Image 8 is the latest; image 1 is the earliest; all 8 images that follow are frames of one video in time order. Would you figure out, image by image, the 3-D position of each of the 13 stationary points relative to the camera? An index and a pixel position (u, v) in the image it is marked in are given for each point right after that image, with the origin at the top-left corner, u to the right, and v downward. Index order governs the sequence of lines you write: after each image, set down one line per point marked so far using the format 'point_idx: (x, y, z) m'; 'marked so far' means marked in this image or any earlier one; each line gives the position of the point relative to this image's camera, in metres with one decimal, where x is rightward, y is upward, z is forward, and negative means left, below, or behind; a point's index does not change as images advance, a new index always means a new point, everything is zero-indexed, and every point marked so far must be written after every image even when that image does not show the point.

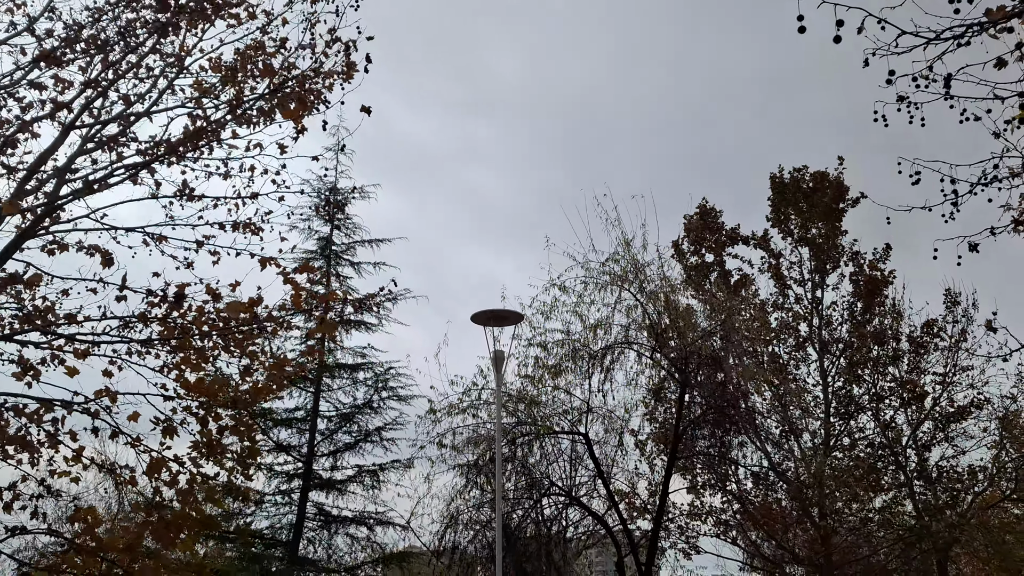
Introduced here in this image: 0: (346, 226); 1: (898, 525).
0: (-3.4, +1.3, +16.7) m
1: (+8.5, -5.2, +18.0) m
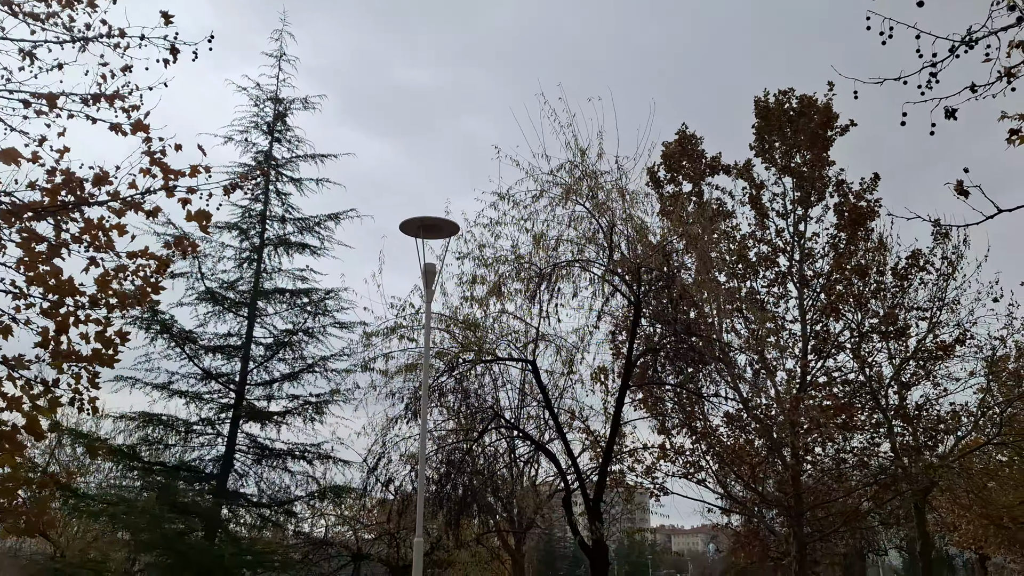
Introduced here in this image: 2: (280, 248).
0: (-4.2, +2.8, +15.4) m
1: (+7.6, -3.8, +17.2) m
2: (-4.2, +0.7, +14.7) m
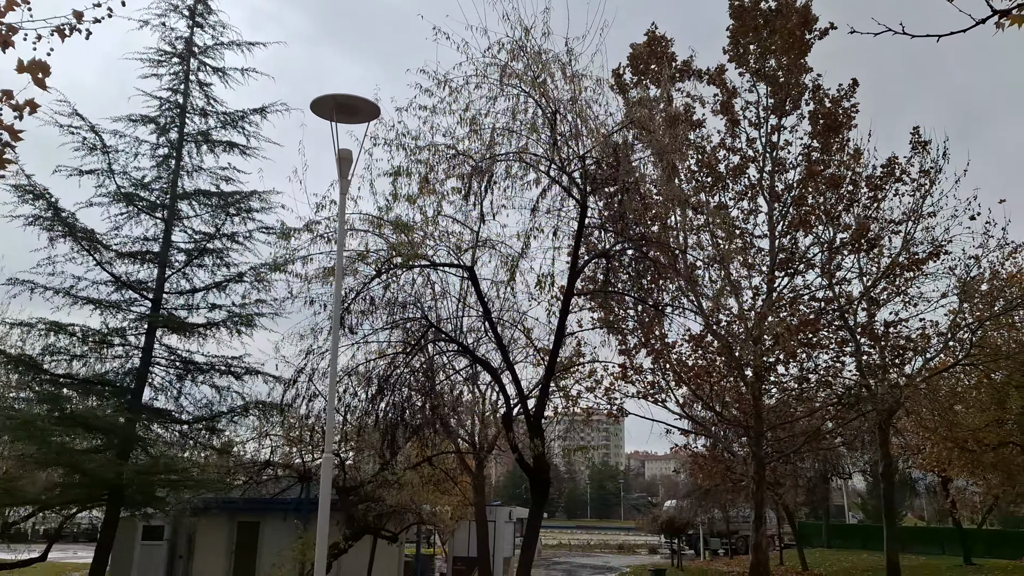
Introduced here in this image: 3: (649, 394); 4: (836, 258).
0: (-5.1, +4.5, +13.9) m
1: (+6.5, -2.0, +16.5) m
2: (-5.1, +2.3, +13.4) m
3: (+2.9, -2.3, +17.6) m
4: (+6.6, +0.6, +16.6) m
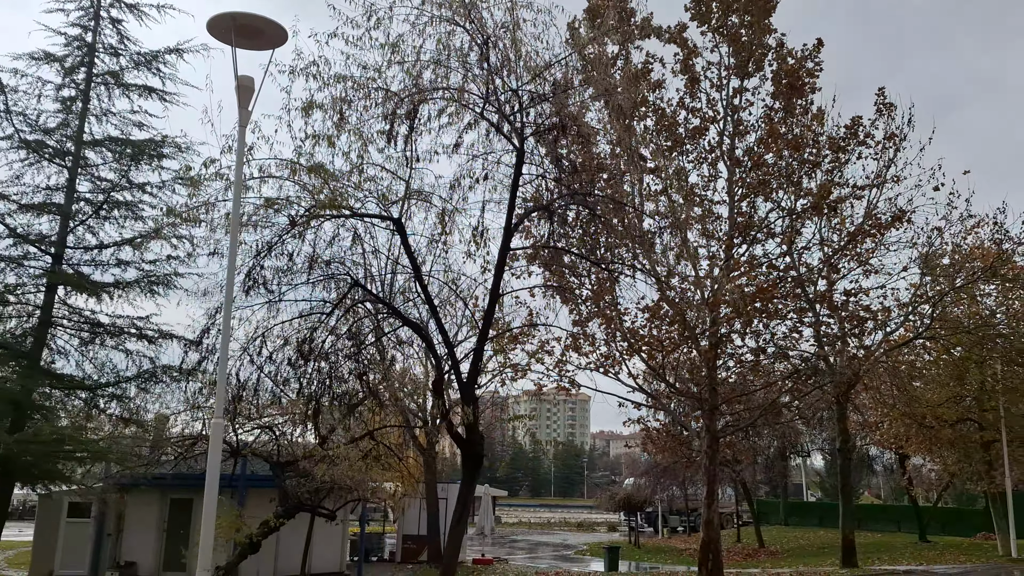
0: (-6.0, +5.1, +12.7) m
1: (+5.5, -1.4, +15.9) m
2: (-6.0, +3.0, +12.2) m
3: (+1.8, -1.6, +16.8) m
4: (+5.5, +1.3, +15.9) m
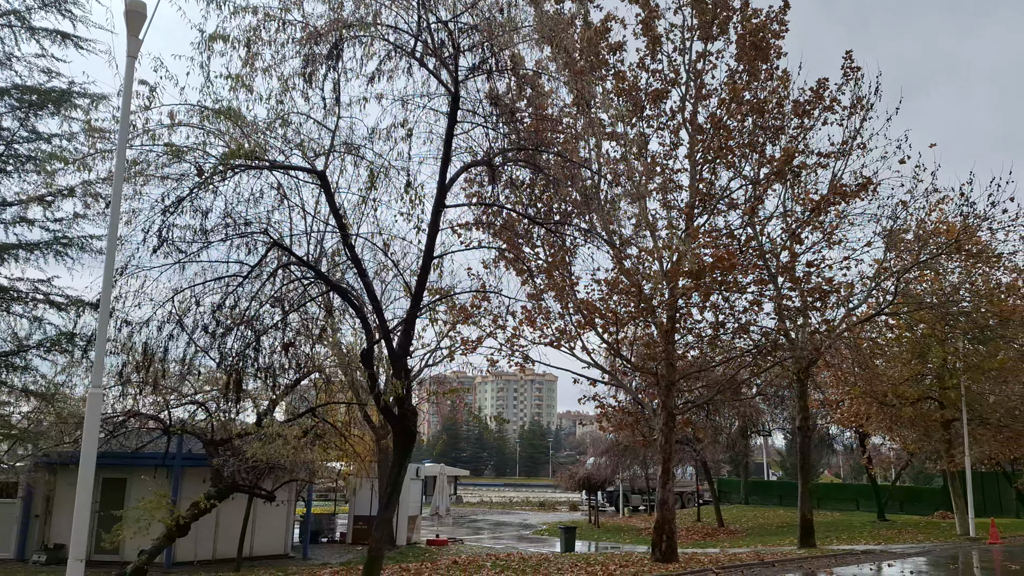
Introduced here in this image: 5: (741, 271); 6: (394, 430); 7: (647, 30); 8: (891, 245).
0: (-6.7, +5.7, +11.5) m
1: (+4.5, -0.9, +15.3) m
2: (-6.7, +3.5, +11.1) m
3: (+0.9, -1.1, +16.1) m
4: (+4.6, +1.8, +15.2) m
5: (+4.2, +0.3, +14.9) m
6: (-1.3, -1.6, +9.0) m
7: (+2.8, +5.3, +16.9) m
8: (+8.5, +0.9, +18.4) m
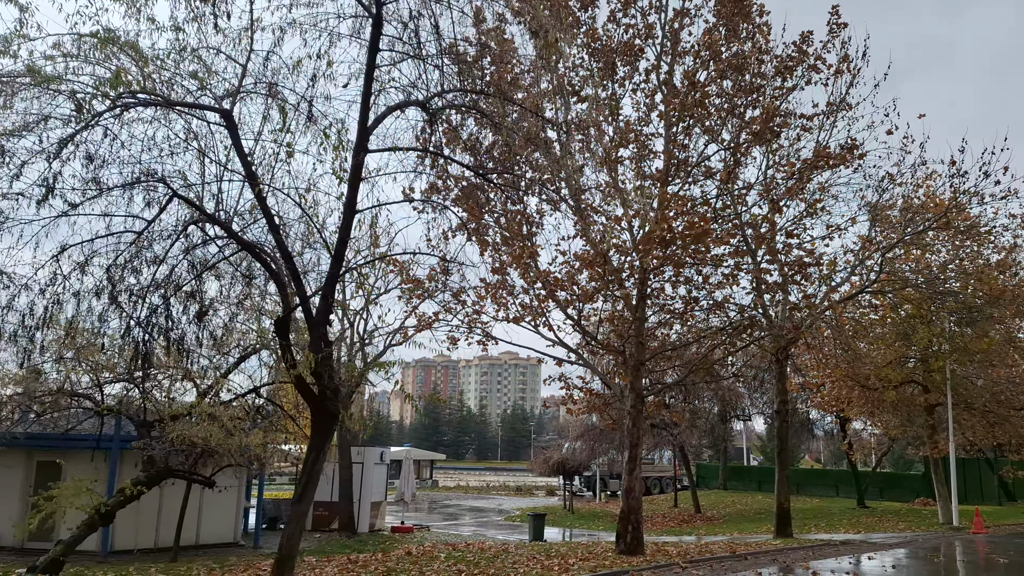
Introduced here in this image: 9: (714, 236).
0: (-7.3, +6.1, +10.2) m
1: (+3.8, -0.4, +14.3) m
2: (-7.3, +4.0, +9.8) m
3: (+0.1, -0.6, +15.1) m
4: (+3.9, +2.2, +14.2) m
5: (+3.5, +0.8, +13.9) m
6: (-1.9, -1.2, +7.9) m
7: (+2.1, +5.8, +15.7) m
8: (+7.8, +1.4, +17.4) m
9: (+3.4, +0.9, +13.8) m
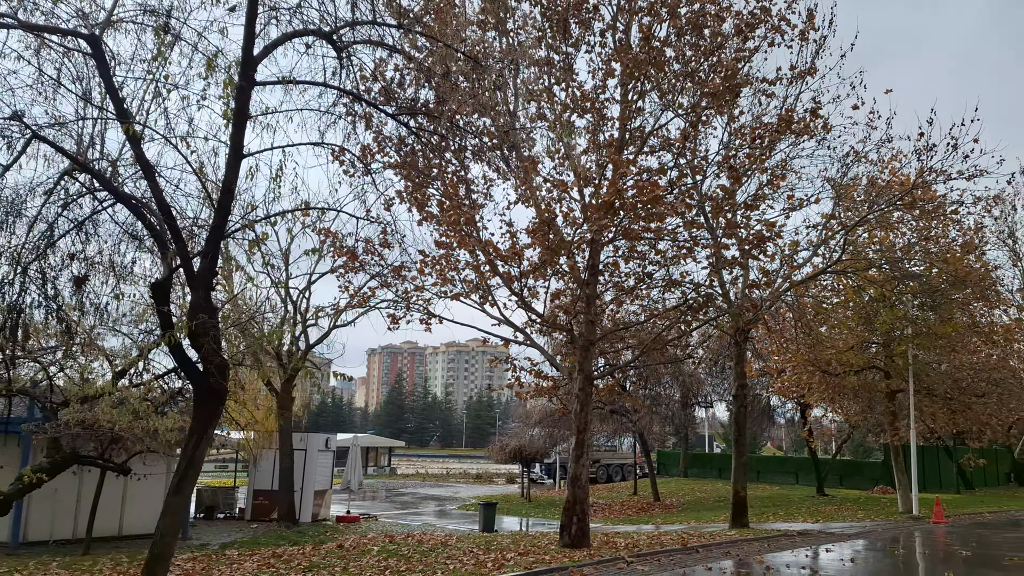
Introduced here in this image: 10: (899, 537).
0: (-8.1, +6.6, +8.8) m
1: (+2.9, 0.0, +13.5) m
2: (-8.1, +4.4, +8.5) m
3: (-0.9, -0.1, +14.1) m
4: (+3.0, +2.6, +13.3) m
5: (+2.5, +1.2, +13.0) m
6: (-2.6, -0.8, +6.9) m
7: (+1.1, +6.2, +14.7) m
8: (+6.7, +1.8, +16.7) m
9: (+2.5, +1.3, +12.9) m
10: (+7.7, -5.0, +16.3) m
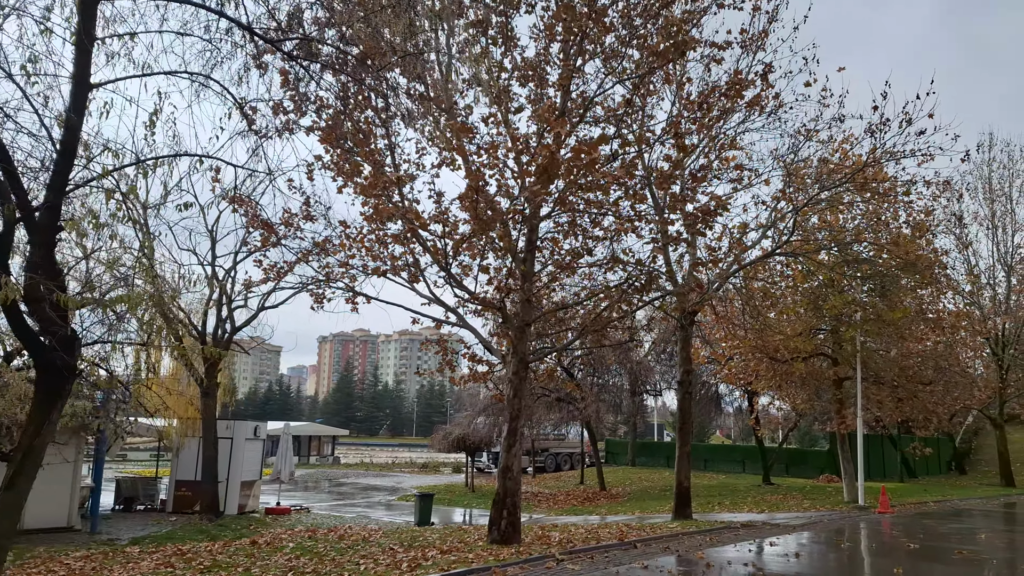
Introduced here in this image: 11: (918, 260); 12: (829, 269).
0: (-8.8, +6.9, +7.4) m
1: (+1.8, +0.3, +12.7) m
2: (-8.8, +4.8, +7.0) m
3: (-1.9, +0.3, +13.1) m
4: (+2.0, +2.9, +12.5) m
5: (+1.5, +1.5, +12.2) m
6: (-3.3, -0.5, +5.8) m
7: (+0.1, +6.6, +13.8) m
8: (+5.5, +2.2, +16.1) m
9: (+1.5, +1.6, +12.1) m
10: (+6.4, -4.6, +15.9) m
11: (+8.5, +0.6, +17.2) m
12: (+6.7, +0.4, +17.1) m
